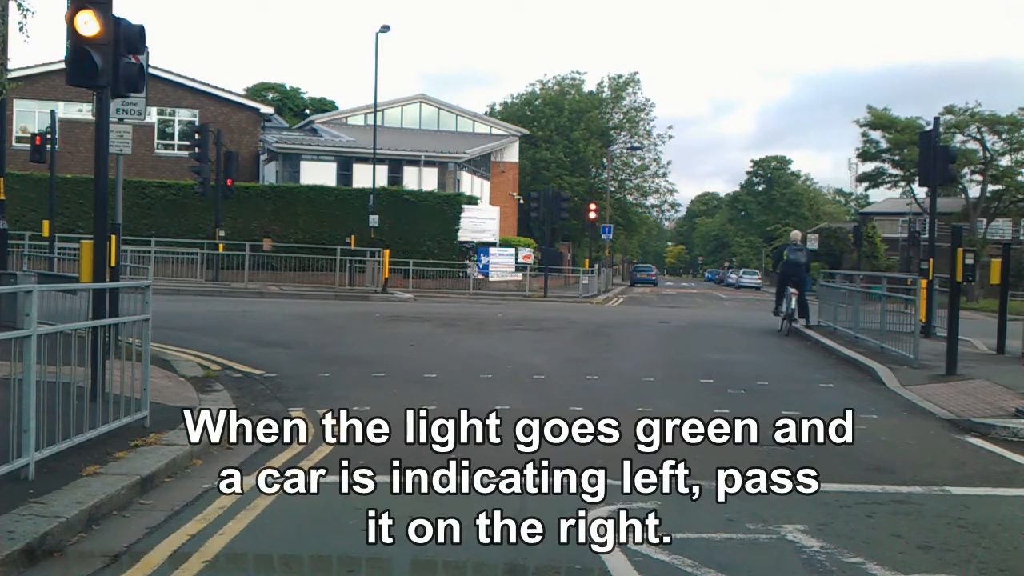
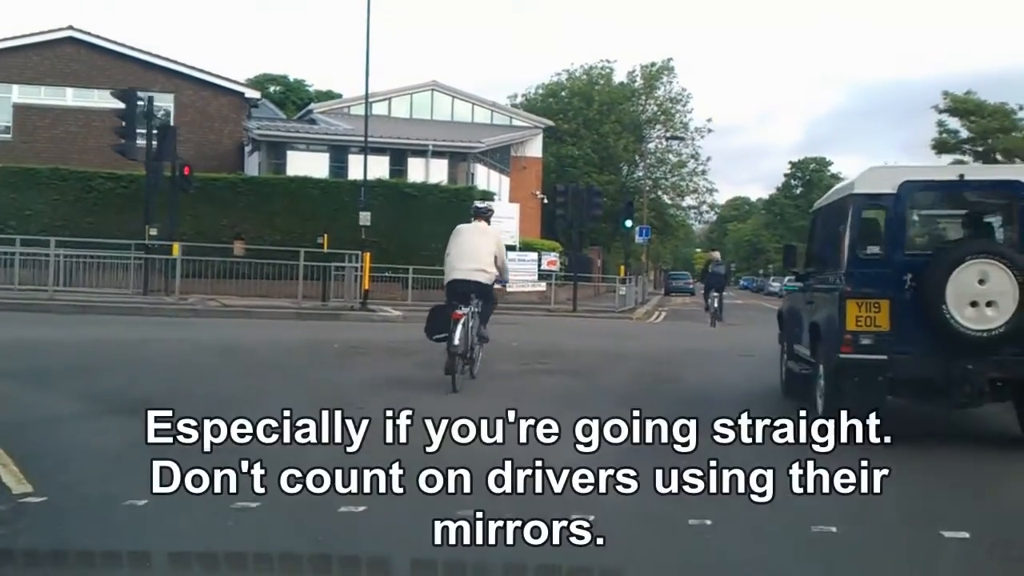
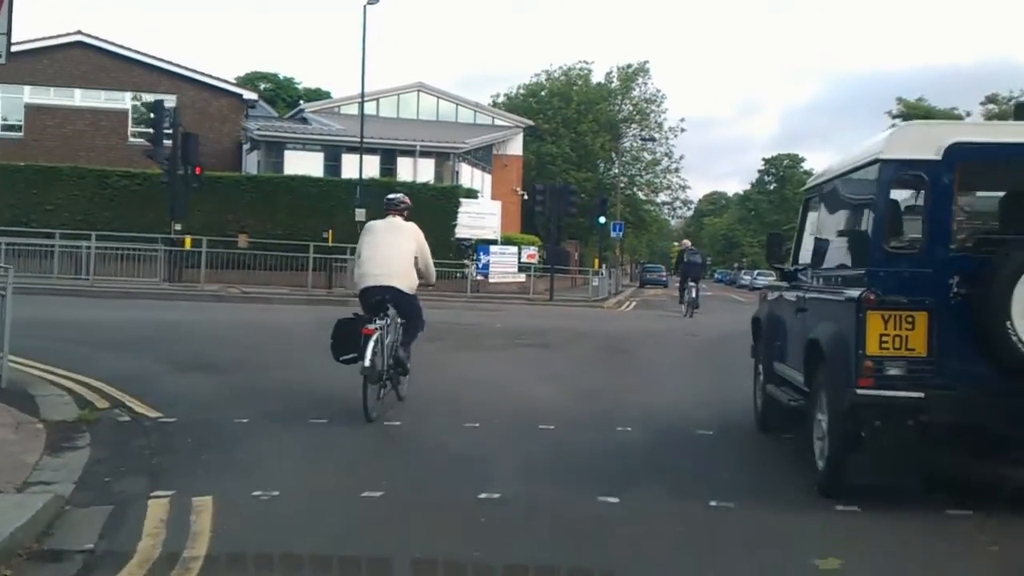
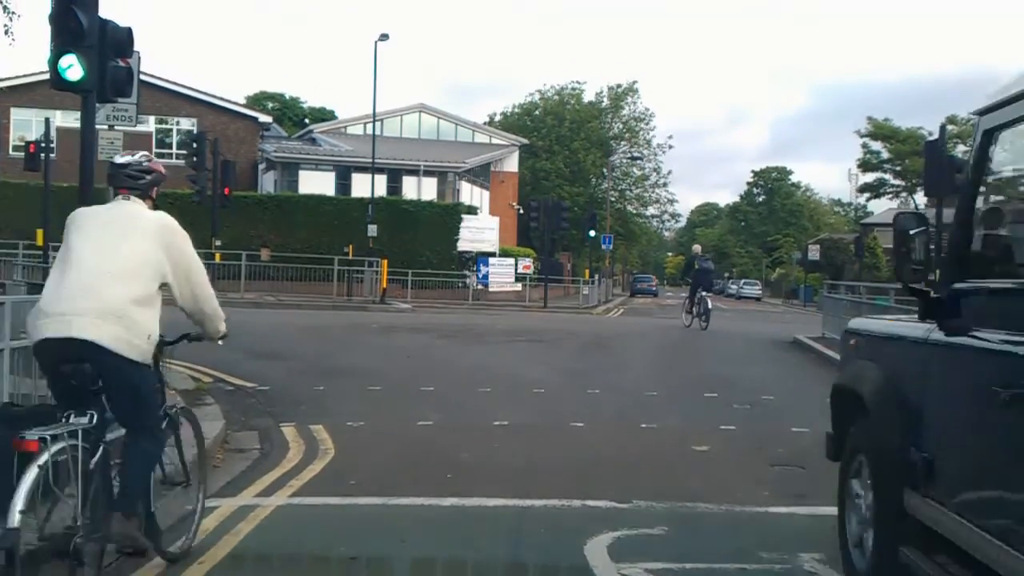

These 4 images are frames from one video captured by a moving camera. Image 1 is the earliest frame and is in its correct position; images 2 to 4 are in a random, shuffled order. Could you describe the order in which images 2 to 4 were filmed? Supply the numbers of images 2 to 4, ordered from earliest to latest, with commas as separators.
4, 3, 2
